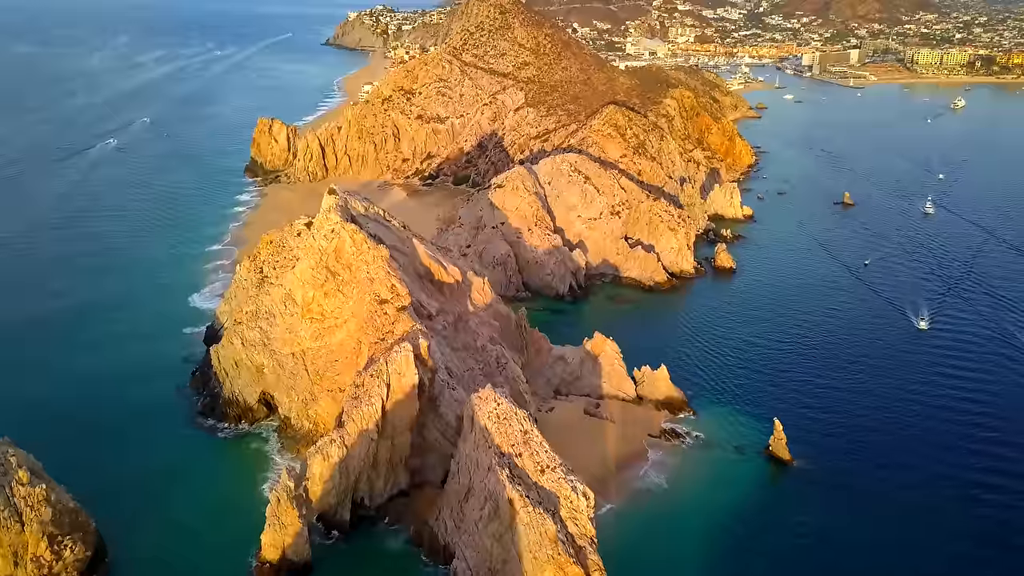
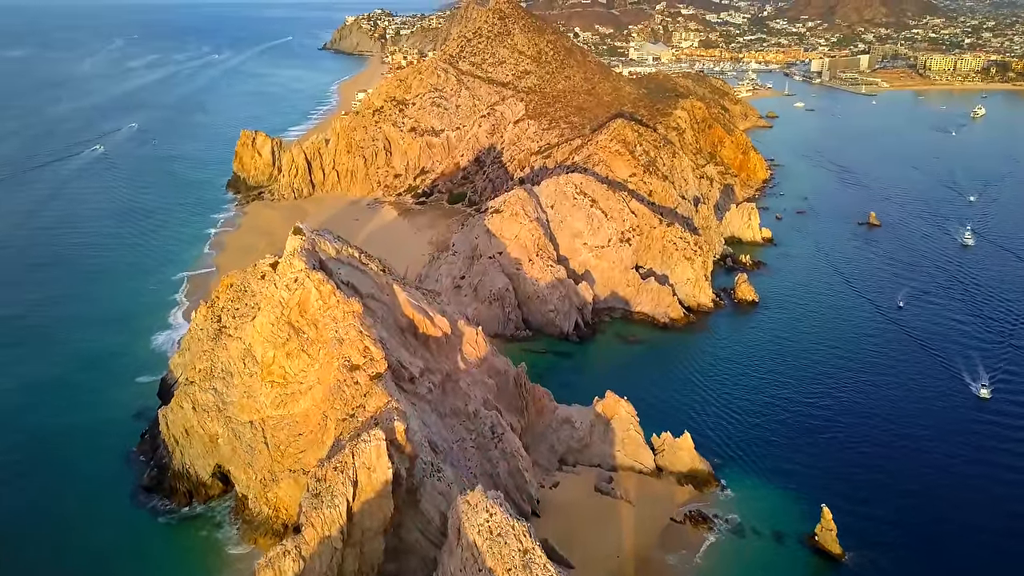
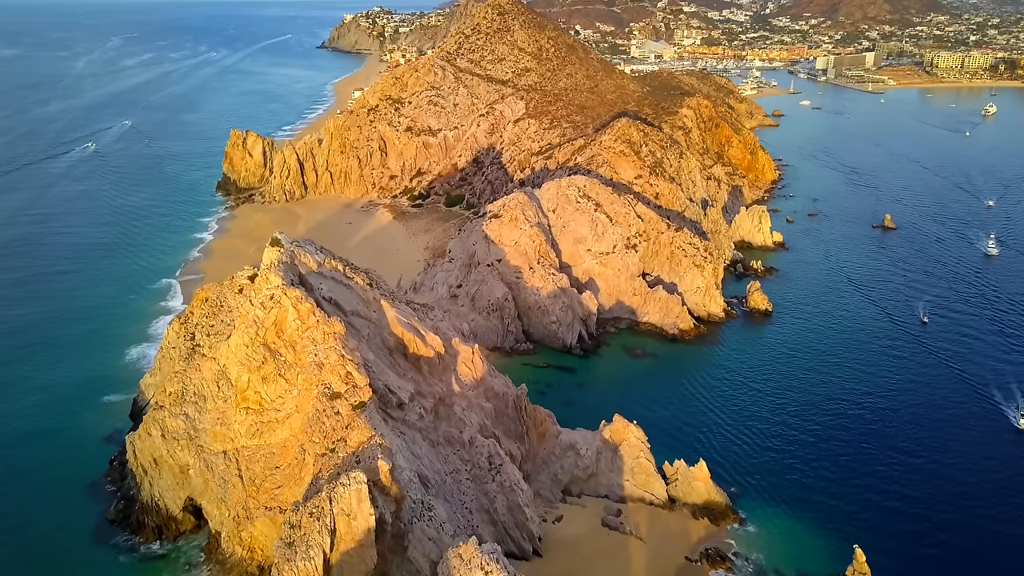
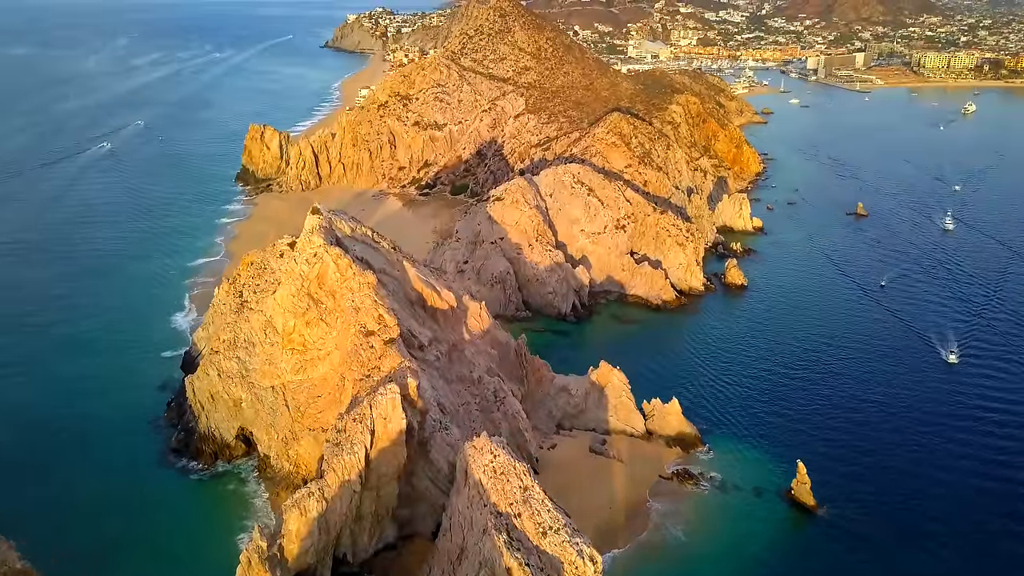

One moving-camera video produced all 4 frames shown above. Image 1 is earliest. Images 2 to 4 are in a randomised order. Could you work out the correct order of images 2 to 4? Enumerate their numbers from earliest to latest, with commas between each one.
4, 2, 3
